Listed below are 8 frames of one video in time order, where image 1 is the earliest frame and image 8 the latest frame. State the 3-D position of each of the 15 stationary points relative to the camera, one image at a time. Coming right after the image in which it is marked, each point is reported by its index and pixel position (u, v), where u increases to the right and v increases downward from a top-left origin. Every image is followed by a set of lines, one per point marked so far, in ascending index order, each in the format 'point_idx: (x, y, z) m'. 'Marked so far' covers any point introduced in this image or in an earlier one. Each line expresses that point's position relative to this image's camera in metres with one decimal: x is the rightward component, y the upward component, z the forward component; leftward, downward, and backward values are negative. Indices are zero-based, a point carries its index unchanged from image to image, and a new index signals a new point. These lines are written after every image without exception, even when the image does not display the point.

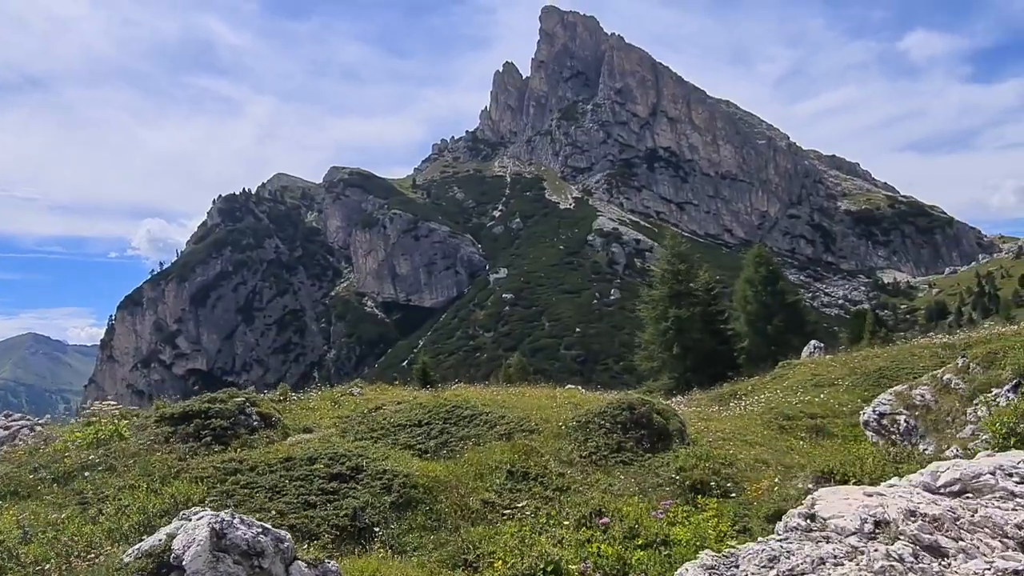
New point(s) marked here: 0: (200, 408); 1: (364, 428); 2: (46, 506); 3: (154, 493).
0: (-6.7, -2.7, +15.6) m
1: (-3.6, -3.3, +16.7) m
2: (-7.3, -3.5, +10.9) m
3: (-5.7, -3.4, +11.1) m
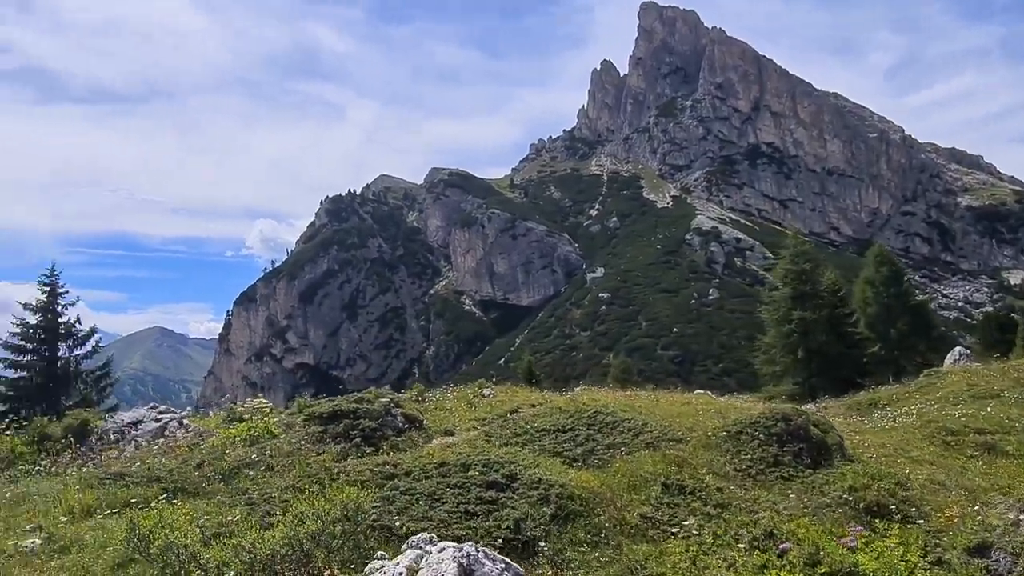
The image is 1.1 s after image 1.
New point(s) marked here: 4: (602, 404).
0: (-3.5, -2.6, +15.5) m
1: (-0.2, -3.3, +16.2) m
2: (-4.6, -3.4, +10.9) m
3: (-3.0, -3.4, +10.9) m
4: (+2.4, -3.1, +19.4) m
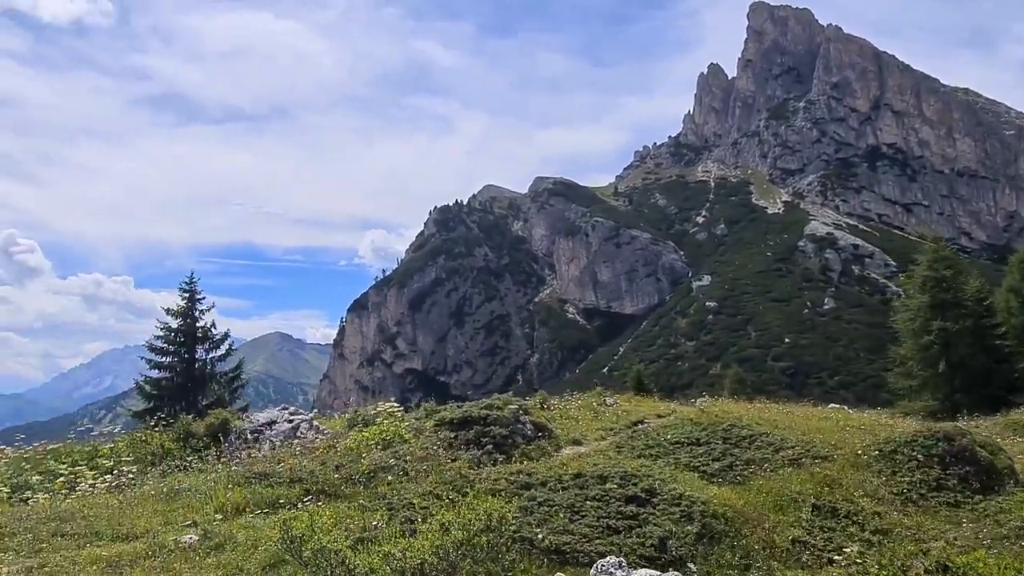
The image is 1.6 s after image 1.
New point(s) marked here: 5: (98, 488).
0: (-0.6, -2.7, +15.4) m
1: (+2.7, -3.4, +15.6) m
2: (-2.4, -3.5, +11.0) m
3: (-0.9, -3.4, +10.8) m
4: (+5.7, -3.3, +18.3) m
5: (-9.3, -4.6, +15.8) m
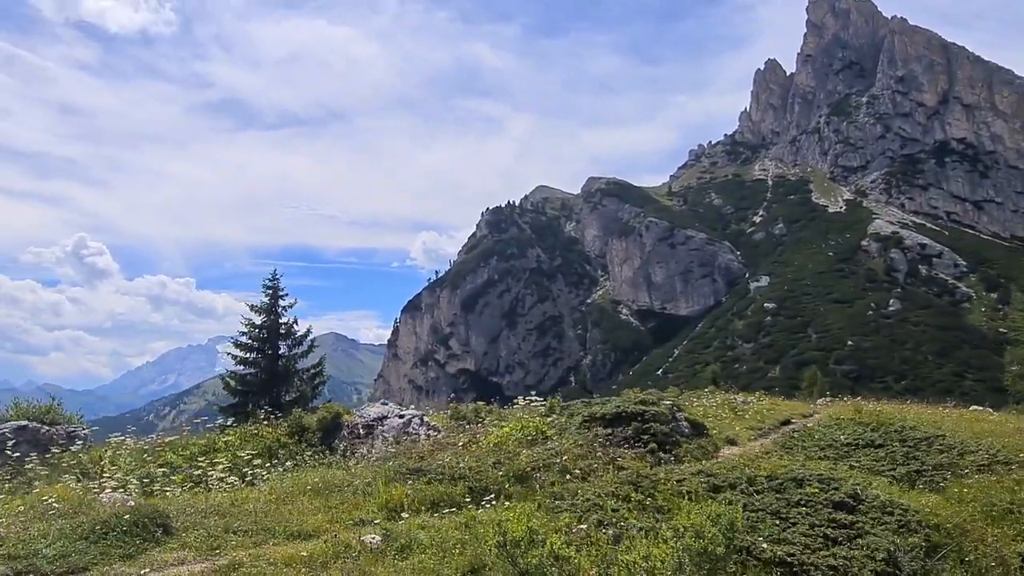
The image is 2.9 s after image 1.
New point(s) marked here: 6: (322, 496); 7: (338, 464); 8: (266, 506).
0: (+2.5, -2.5, +14.3) m
1: (+5.9, -3.2, +14.3) m
2: (+0.4, -3.2, +10.0) m
3: (+2.0, -3.1, +9.7) m
4: (+9.0, -3.0, +16.8) m
5: (-6.1, -4.4, +15.3) m
6: (-3.2, -3.6, +12.2) m
7: (-4.0, -4.1, +16.0) m
8: (-4.0, -3.6, +11.6) m
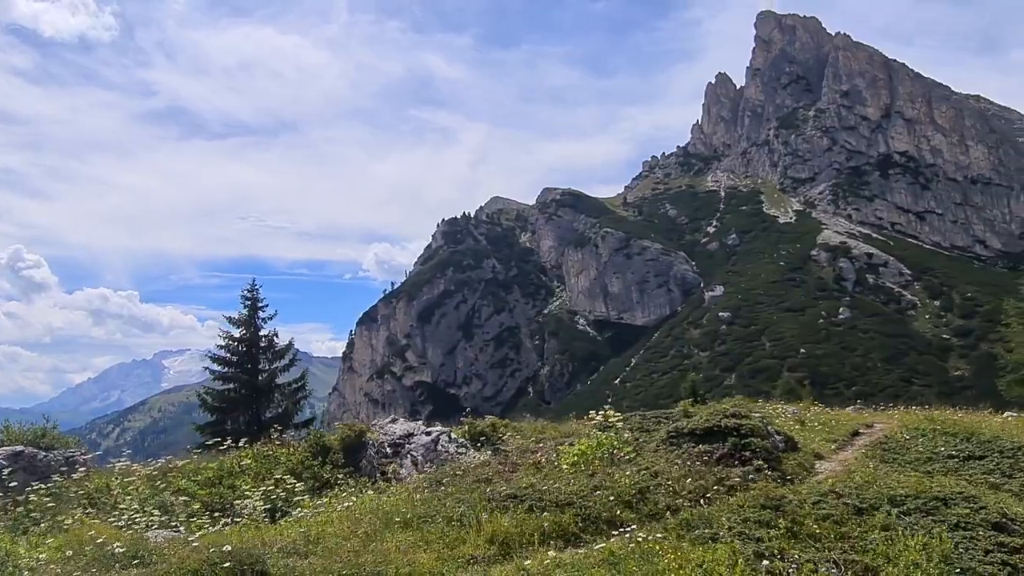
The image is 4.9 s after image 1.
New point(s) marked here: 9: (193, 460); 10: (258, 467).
0: (+4.0, -2.5, +13.2) m
1: (+7.4, -3.2, +13.4) m
2: (+2.2, -3.2, +8.8) m
3: (+3.8, -3.1, +8.7) m
4: (+10.4, -3.1, +16.1) m
5: (-4.6, -4.5, +13.7) m
6: (-1.6, -3.7, +10.8) m
7: (-2.5, -4.2, +14.6) m
8: (-2.3, -3.7, +10.1) m
9: (-9.0, -4.8, +19.9) m
10: (-6.7, -4.8, +18.8) m
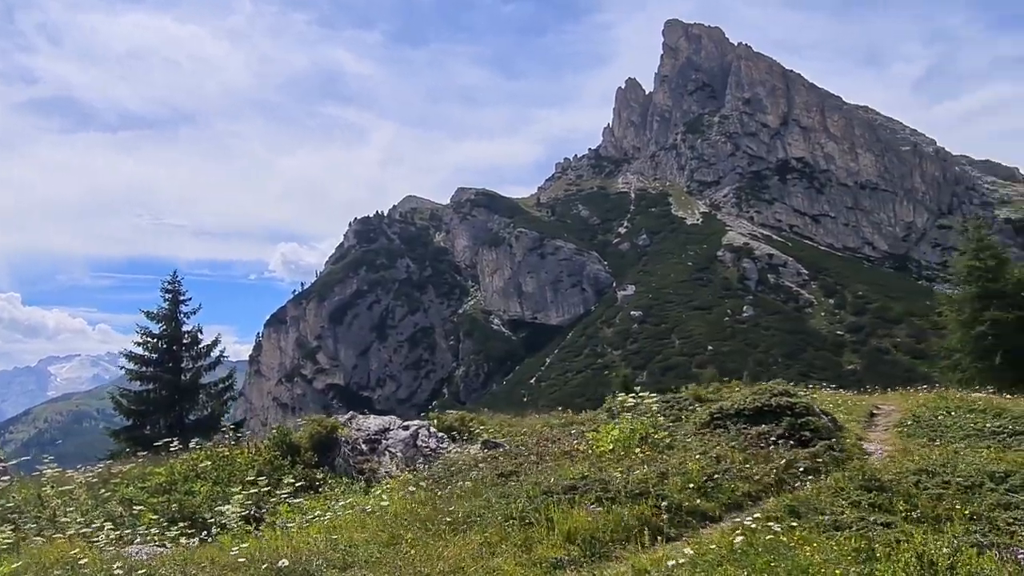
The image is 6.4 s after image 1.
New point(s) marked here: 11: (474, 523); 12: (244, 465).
0: (+4.6, -2.0, +12.2) m
1: (+7.9, -2.7, +12.8) m
2: (+3.3, -2.7, +7.6) m
3: (+4.9, -2.6, +7.6) m
4: (+10.5, -2.5, +15.9) m
5: (-4.1, -4.0, +11.7) m
6: (-0.7, -3.1, +9.1) m
7: (-2.1, -3.7, +12.8) m
8: (-1.3, -3.1, +8.4) m
9: (-9.2, -4.3, +17.2) m
10: (-6.8, -4.2, +16.4) m
11: (-0.5, -3.1, +9.4) m
12: (-6.3, -4.2, +16.5) m
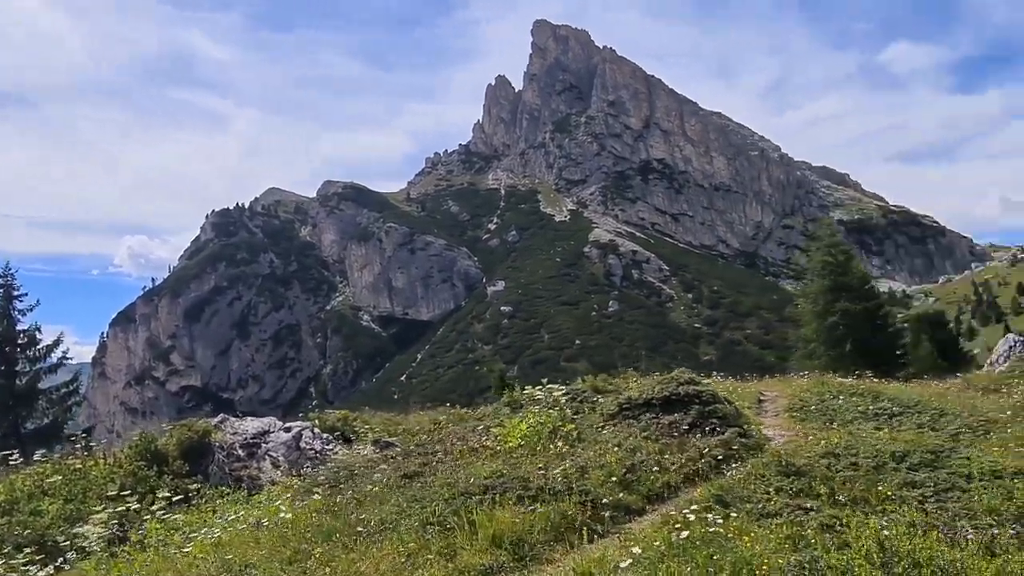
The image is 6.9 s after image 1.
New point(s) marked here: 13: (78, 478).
0: (+3.0, -1.8, +12.3) m
1: (+6.1, -2.5, +13.4) m
2: (+2.5, -2.5, +7.5) m
3: (+4.1, -2.4, +7.8) m
4: (+8.2, -2.3, +16.9) m
5: (-5.5, -3.8, +10.1) m
6: (-1.7, -2.9, +8.3) m
7: (-3.7, -3.5, +11.6) m
8: (-2.1, -2.9, +7.4) m
9: (-11.4, -4.1, +14.7) m
10: (-9.0, -4.0, +14.3) m
11: (-1.5, -3.0, +8.5) m
12: (-8.5, -4.0, +14.5) m
13: (-9.1, -4.0, +14.8) m
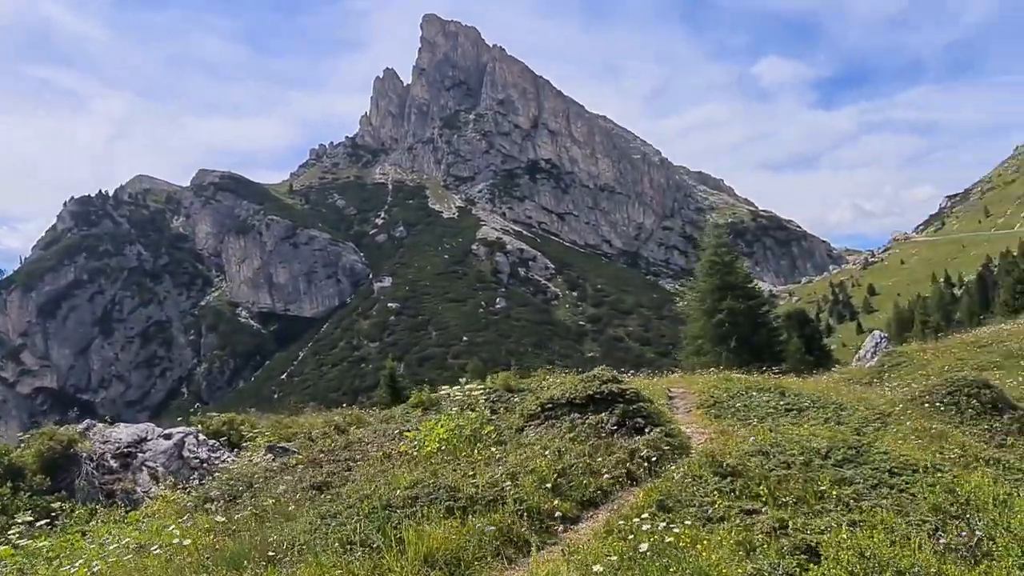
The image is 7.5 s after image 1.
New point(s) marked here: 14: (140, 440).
0: (+1.6, -1.7, +11.9) m
1: (+4.5, -2.4, +13.6) m
2: (+1.9, -2.5, +7.2) m
3: (+3.4, -2.4, +7.7) m
4: (+6.0, -2.3, +17.4) m
5: (-6.4, -3.7, +8.5) m
6: (-2.4, -2.9, +7.3) m
7: (-4.9, -3.4, +10.2) m
8: (-2.7, -2.9, +6.4) m
9: (-13.0, -3.9, +12.1) m
10: (-10.5, -3.8, +12.1) m
11: (-2.3, -2.9, +7.6) m
12: (-10.1, -3.8, +12.4) m
13: (-10.7, -3.8, +12.5) m
14: (-8.1, -3.3, +15.4) m
